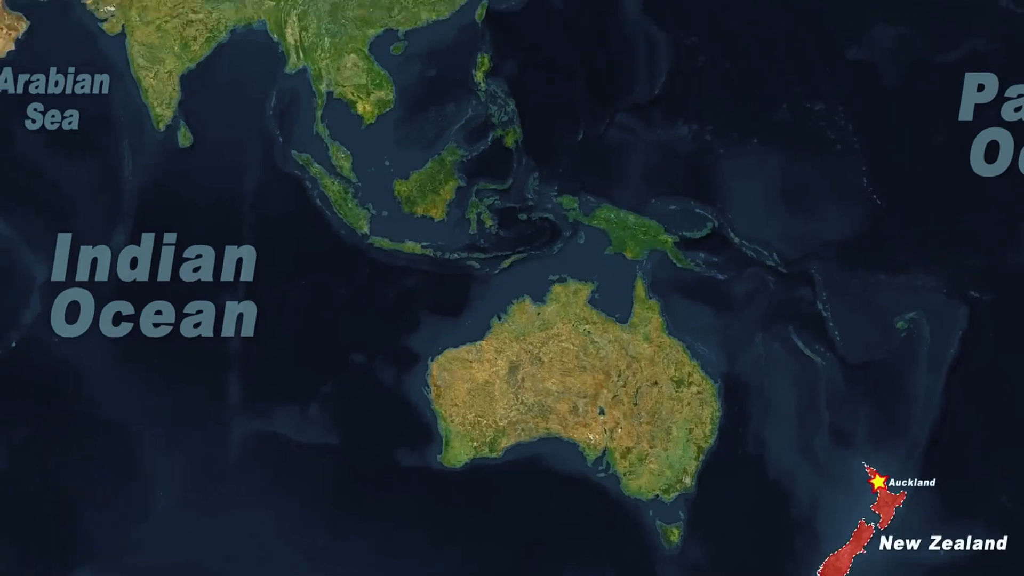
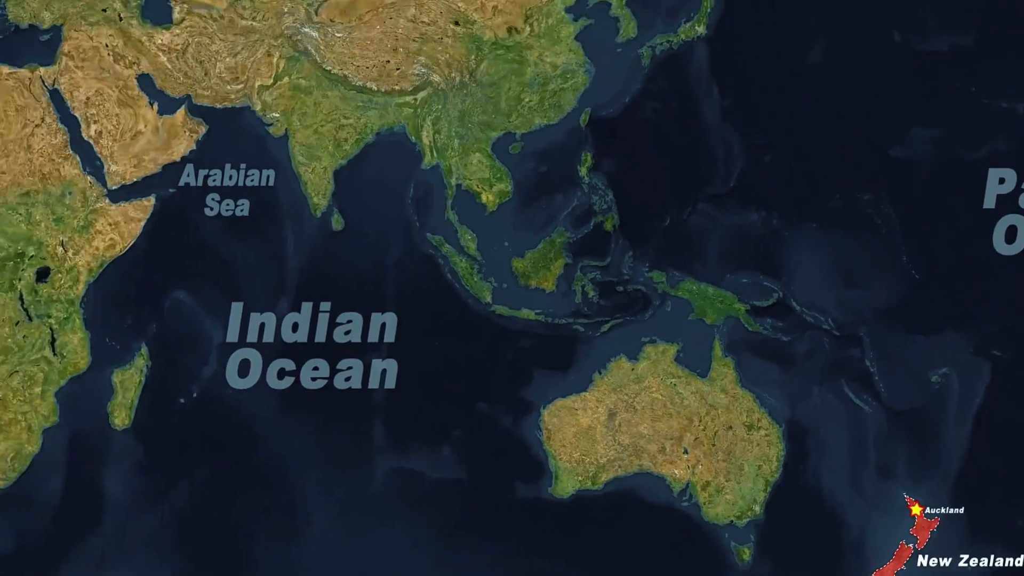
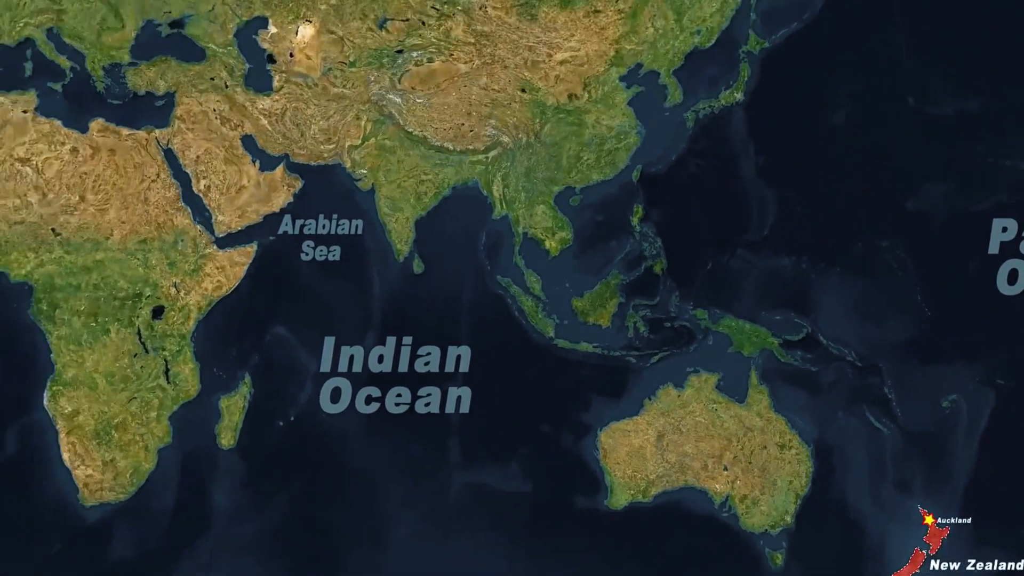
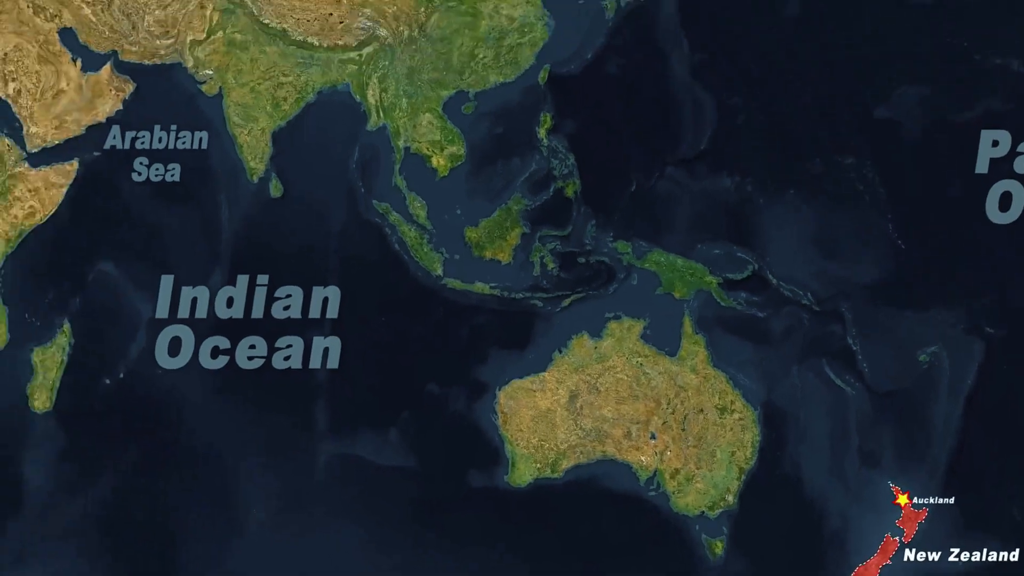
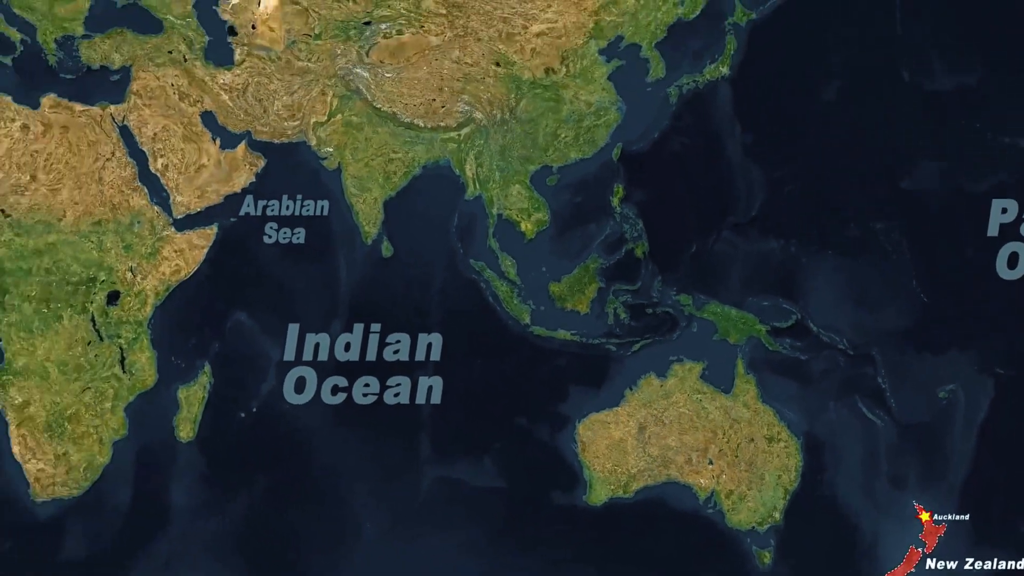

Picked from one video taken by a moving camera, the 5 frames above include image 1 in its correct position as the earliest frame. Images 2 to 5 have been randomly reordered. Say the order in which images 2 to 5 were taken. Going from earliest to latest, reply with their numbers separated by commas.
4, 2, 5, 3
